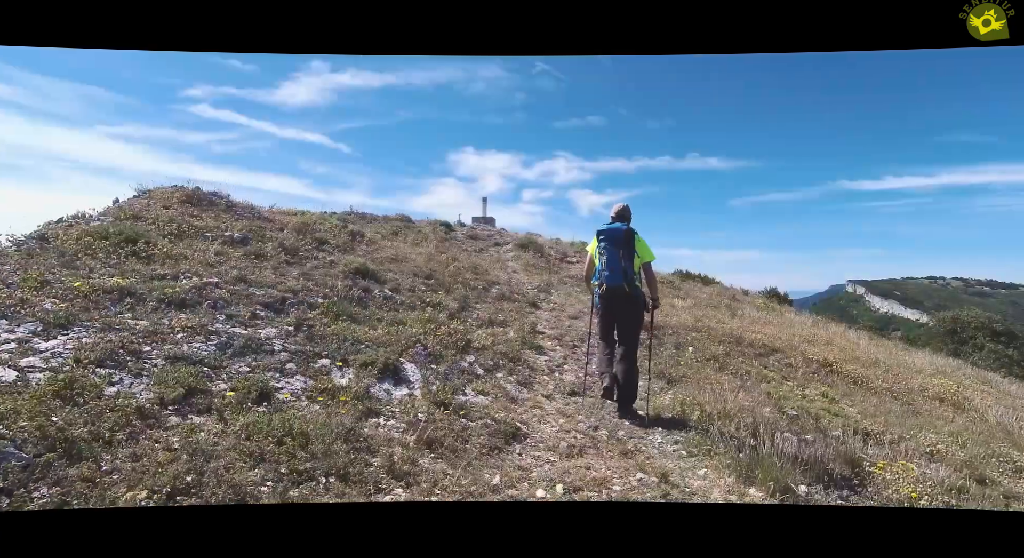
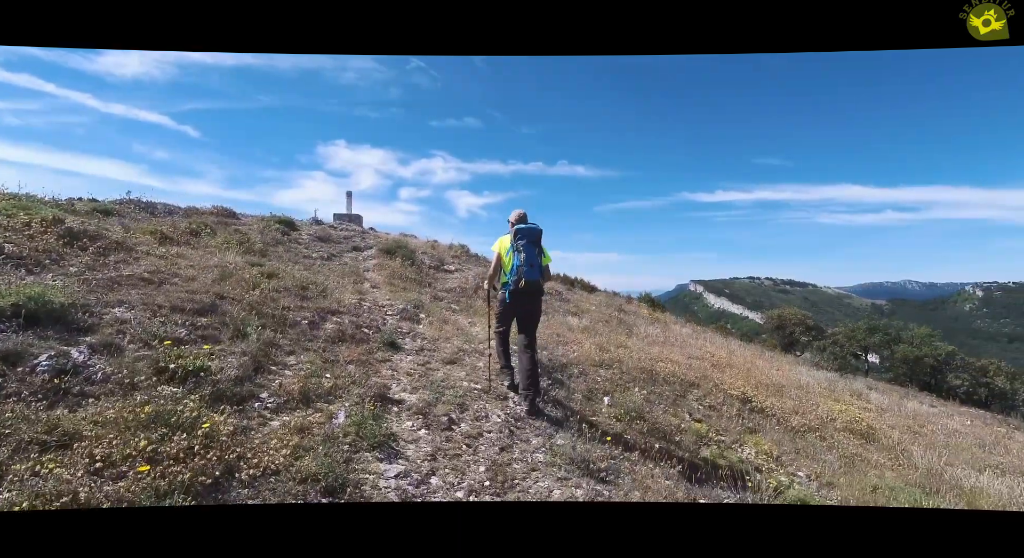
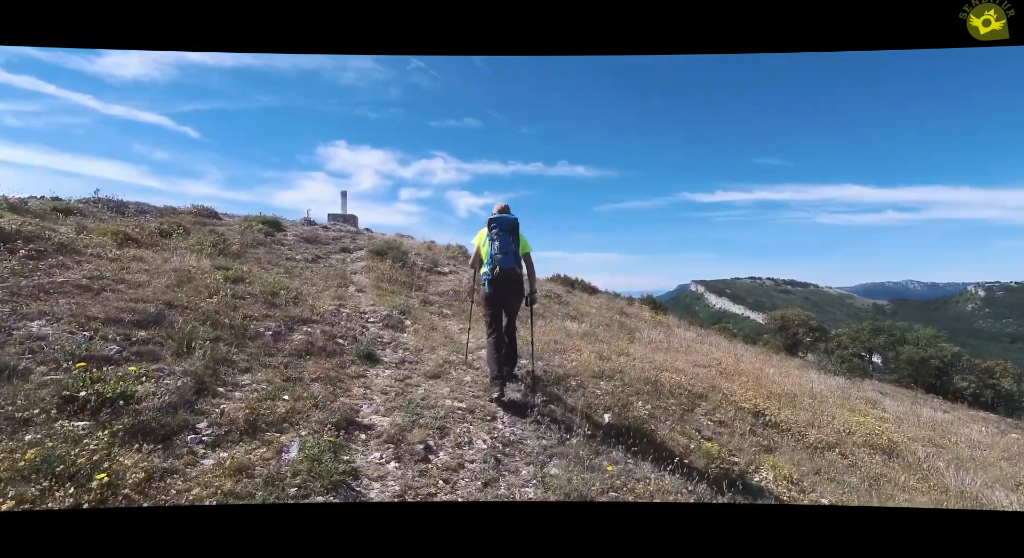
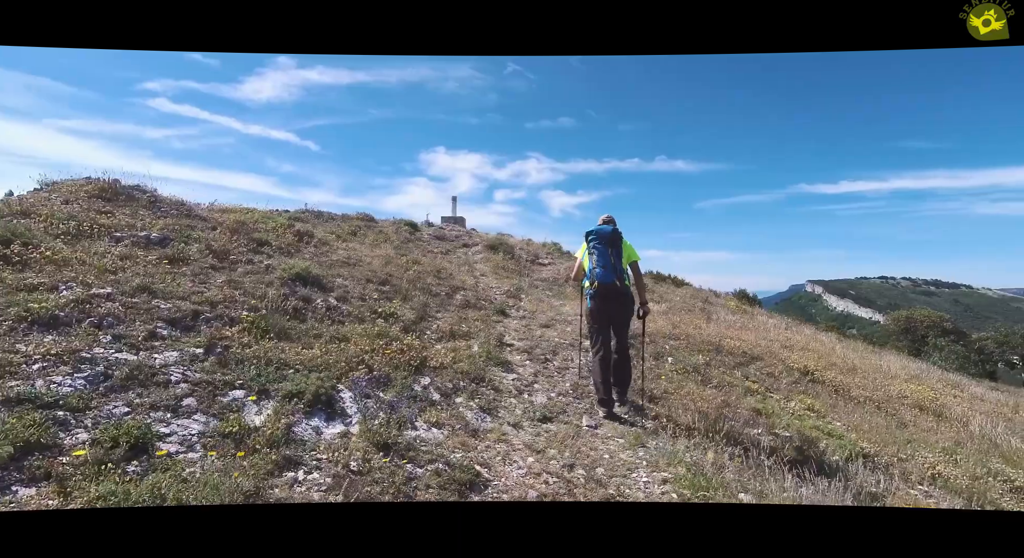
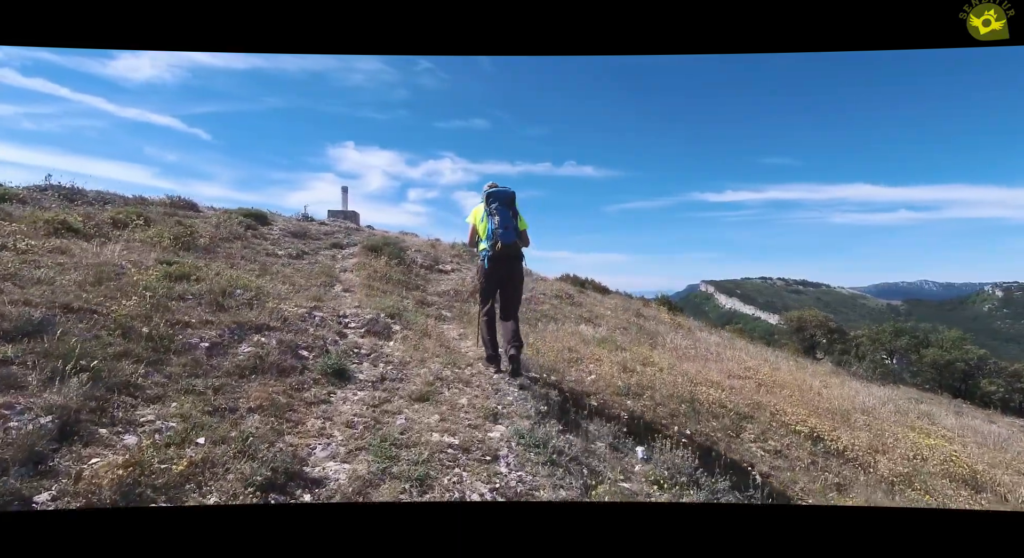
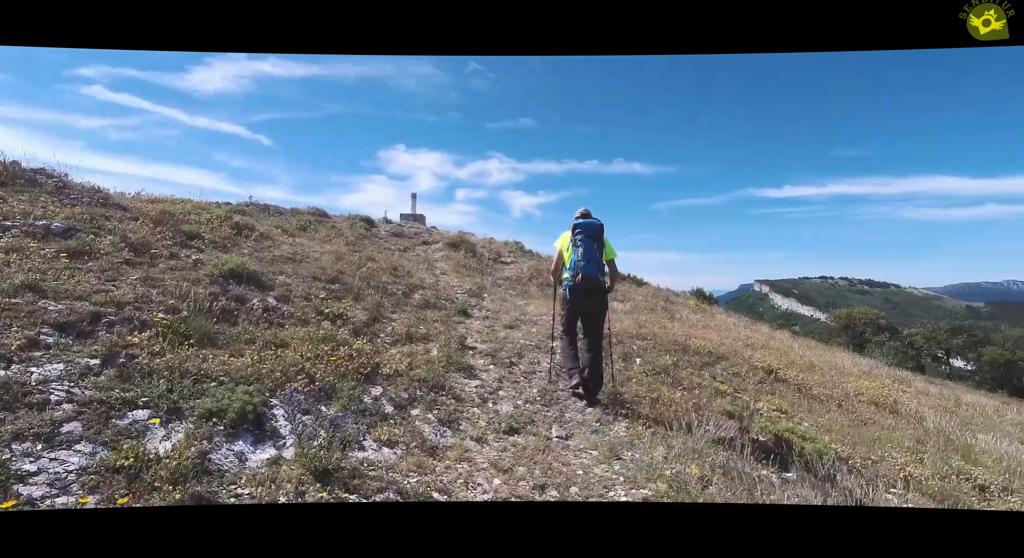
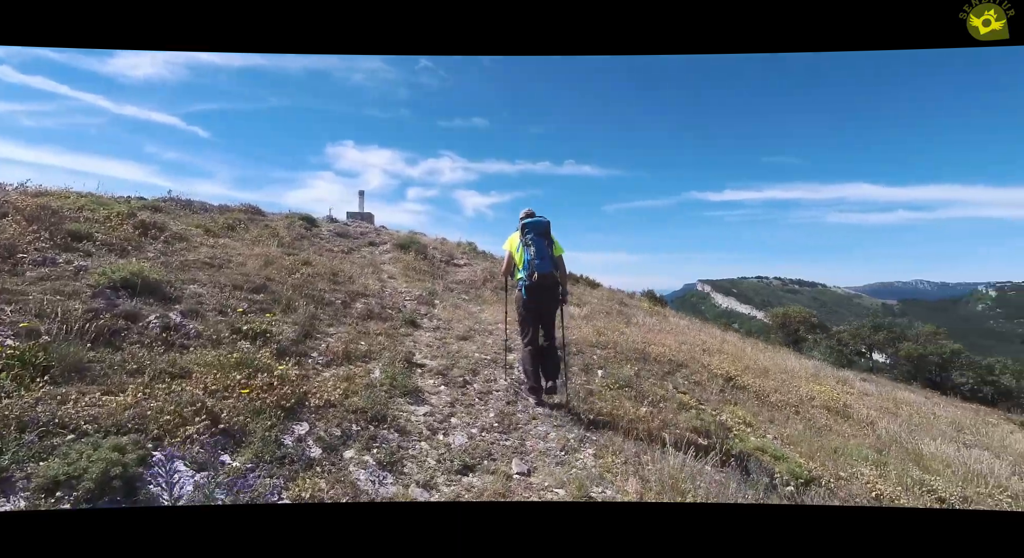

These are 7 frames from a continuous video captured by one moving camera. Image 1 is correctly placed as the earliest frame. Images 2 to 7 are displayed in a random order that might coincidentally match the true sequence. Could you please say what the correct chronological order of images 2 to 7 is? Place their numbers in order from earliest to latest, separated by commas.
4, 6, 7, 2, 3, 5
